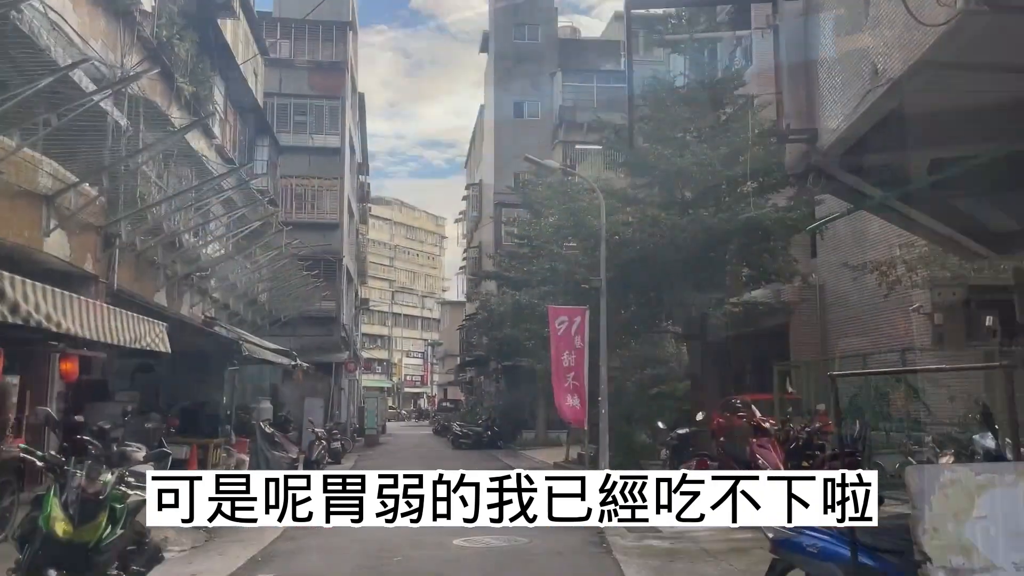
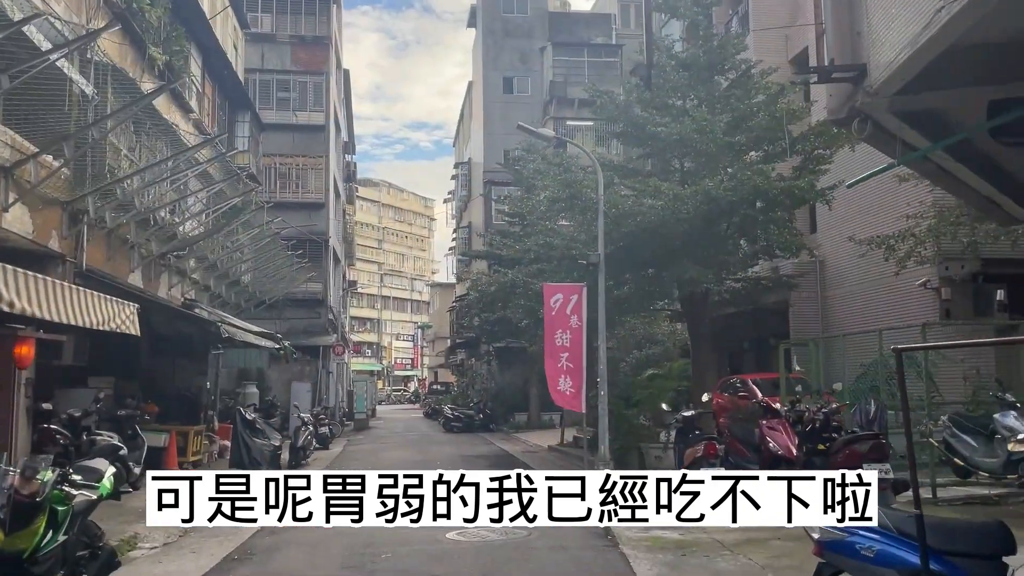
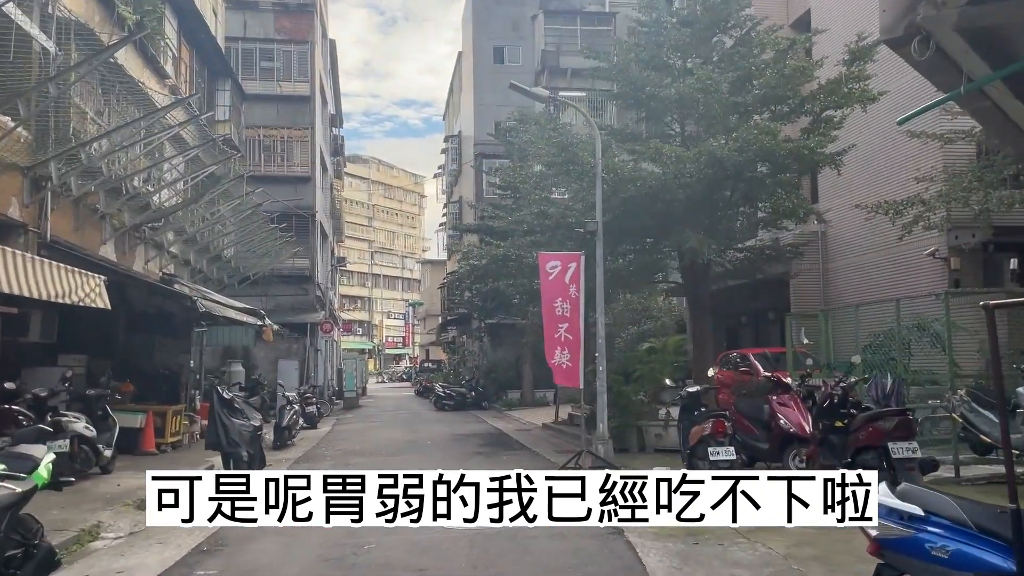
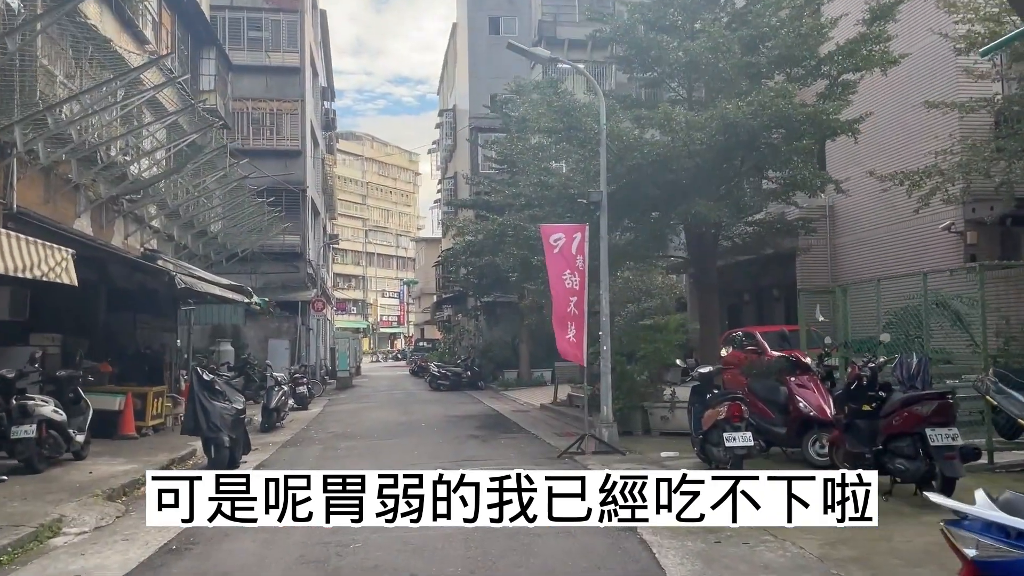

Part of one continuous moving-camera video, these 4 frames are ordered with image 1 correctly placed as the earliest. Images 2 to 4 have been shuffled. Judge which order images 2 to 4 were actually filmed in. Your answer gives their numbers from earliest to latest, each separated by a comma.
2, 3, 4
